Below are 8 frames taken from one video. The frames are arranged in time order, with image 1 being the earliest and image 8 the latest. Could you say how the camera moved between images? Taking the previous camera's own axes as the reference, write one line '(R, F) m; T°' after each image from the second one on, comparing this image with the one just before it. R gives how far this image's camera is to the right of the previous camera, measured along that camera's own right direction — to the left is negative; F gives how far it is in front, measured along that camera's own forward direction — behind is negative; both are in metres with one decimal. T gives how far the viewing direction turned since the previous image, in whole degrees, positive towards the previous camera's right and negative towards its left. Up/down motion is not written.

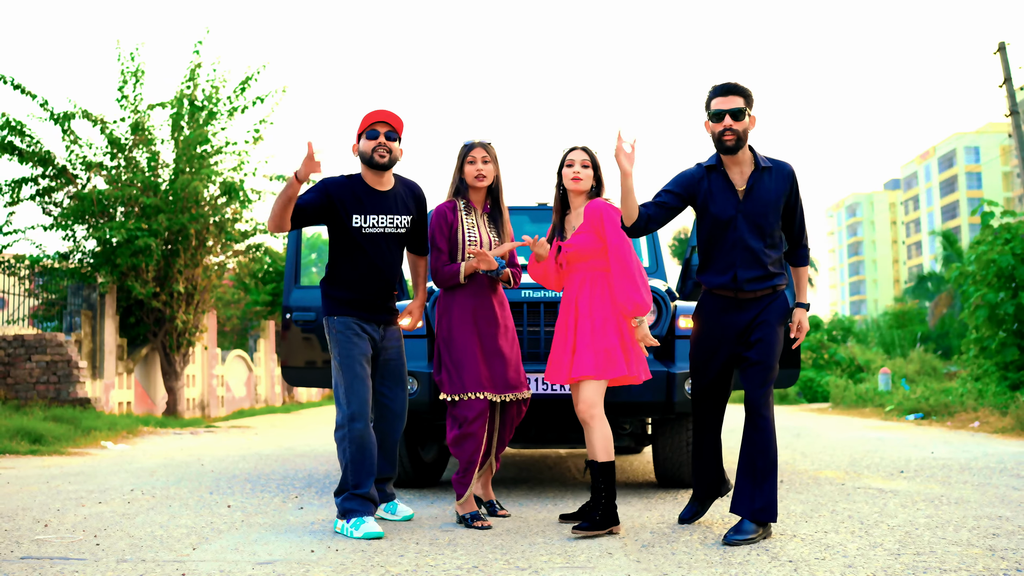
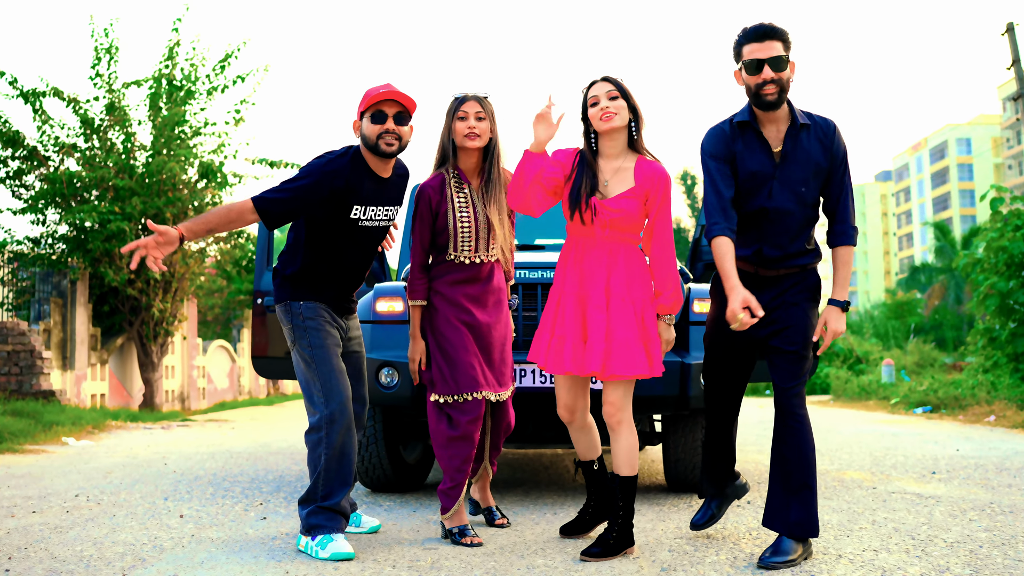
(0.0, +0.6) m; +1°
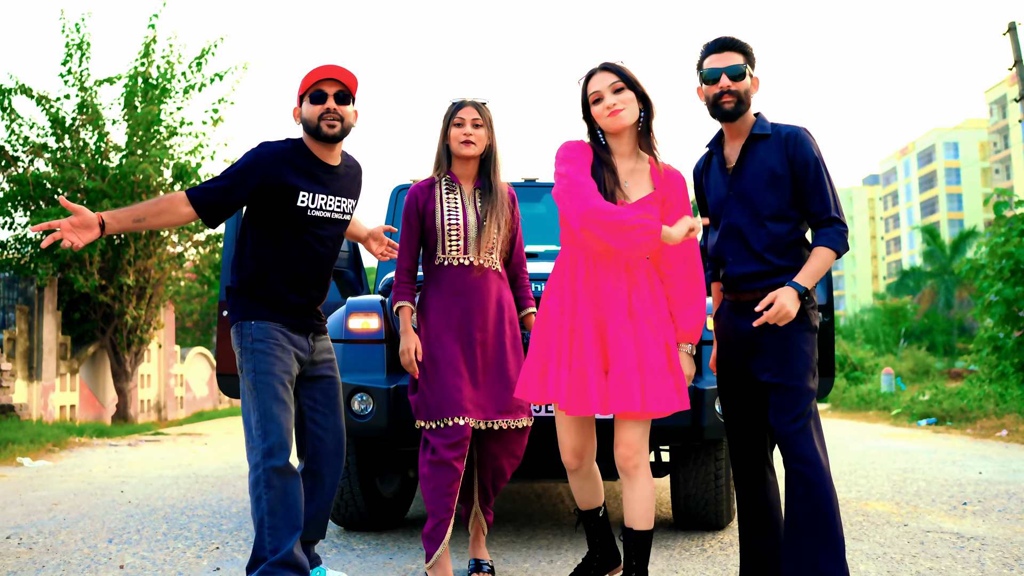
(0.0, +0.6) m; +1°
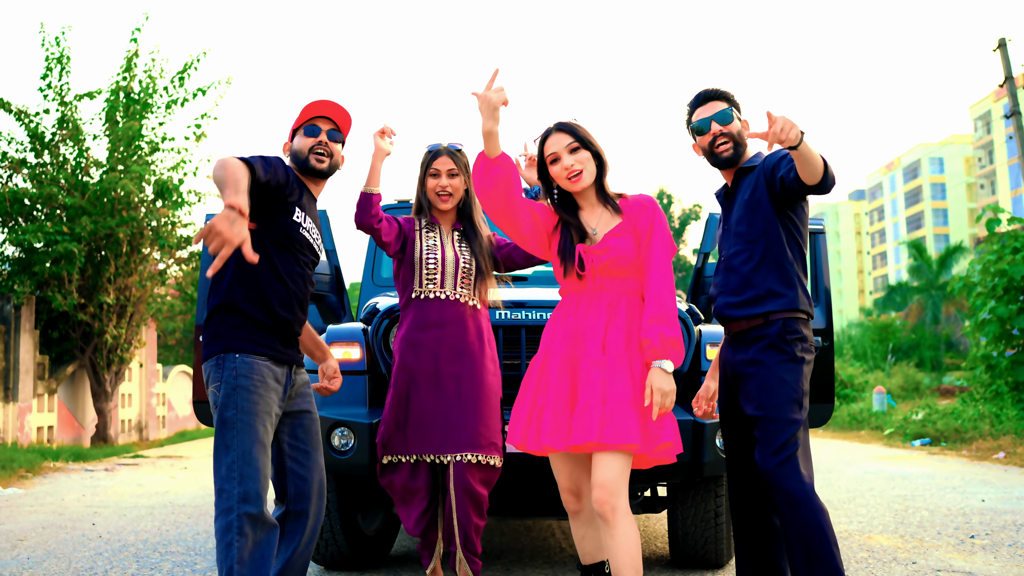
(0.0, +0.2) m; +1°
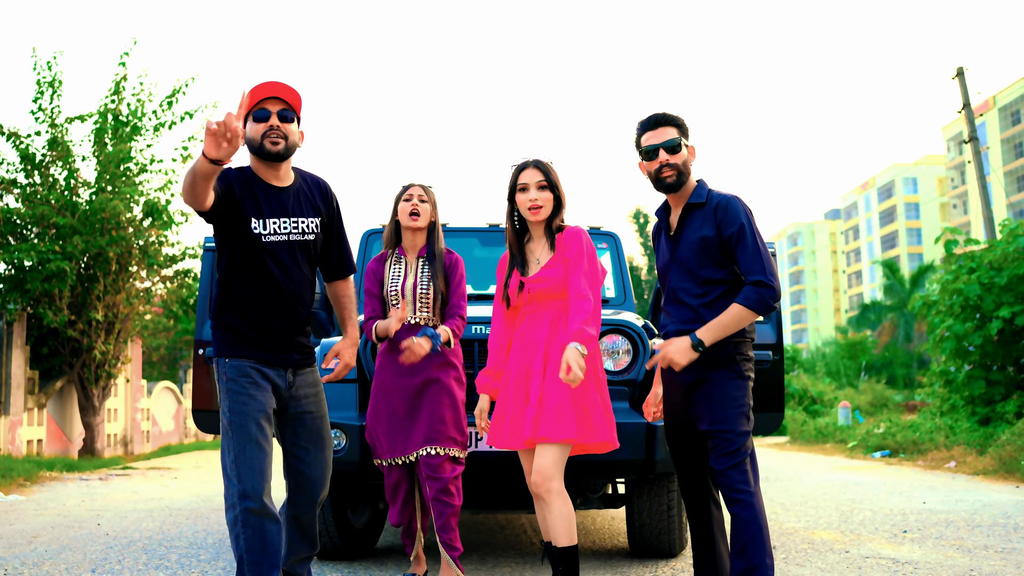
(0.0, -0.5) m; +1°
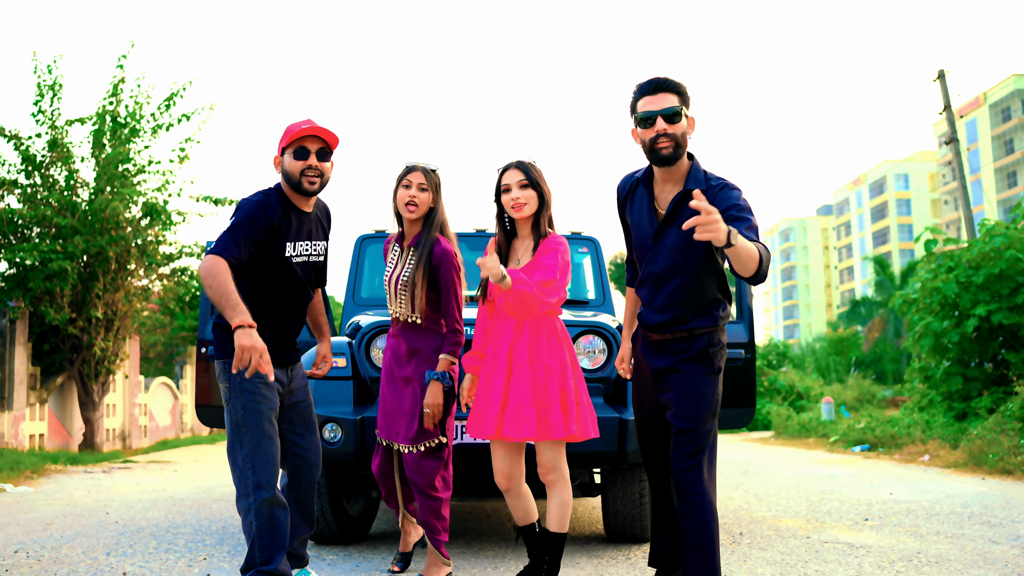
(+0.1, -0.4) m; 0°
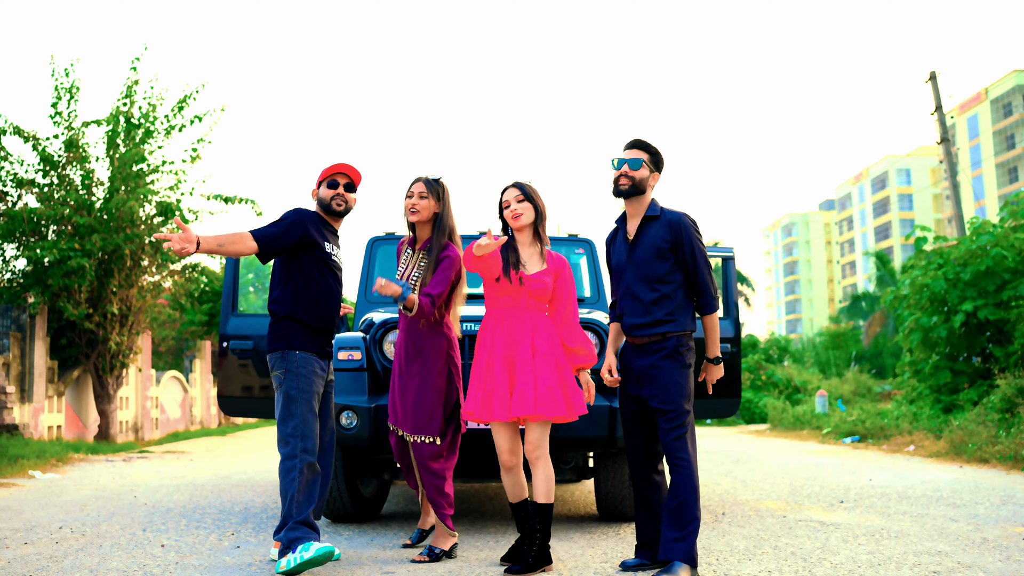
(0.0, -0.5) m; 0°
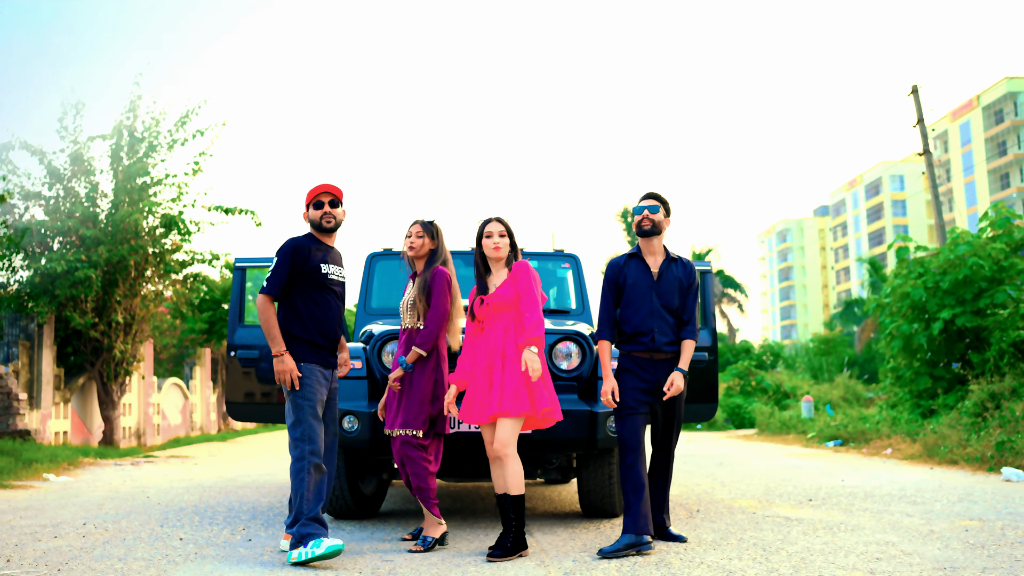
(+0.1, -0.5) m; 0°
